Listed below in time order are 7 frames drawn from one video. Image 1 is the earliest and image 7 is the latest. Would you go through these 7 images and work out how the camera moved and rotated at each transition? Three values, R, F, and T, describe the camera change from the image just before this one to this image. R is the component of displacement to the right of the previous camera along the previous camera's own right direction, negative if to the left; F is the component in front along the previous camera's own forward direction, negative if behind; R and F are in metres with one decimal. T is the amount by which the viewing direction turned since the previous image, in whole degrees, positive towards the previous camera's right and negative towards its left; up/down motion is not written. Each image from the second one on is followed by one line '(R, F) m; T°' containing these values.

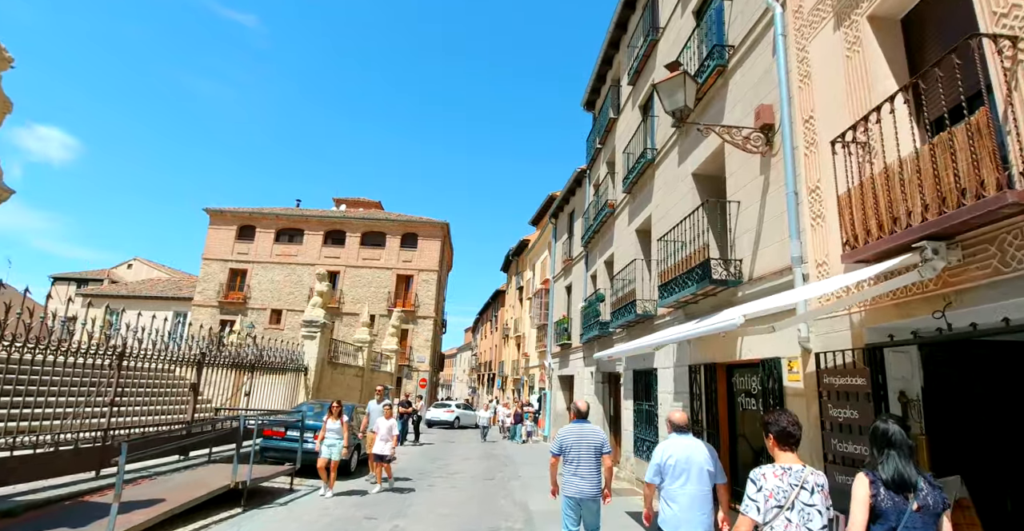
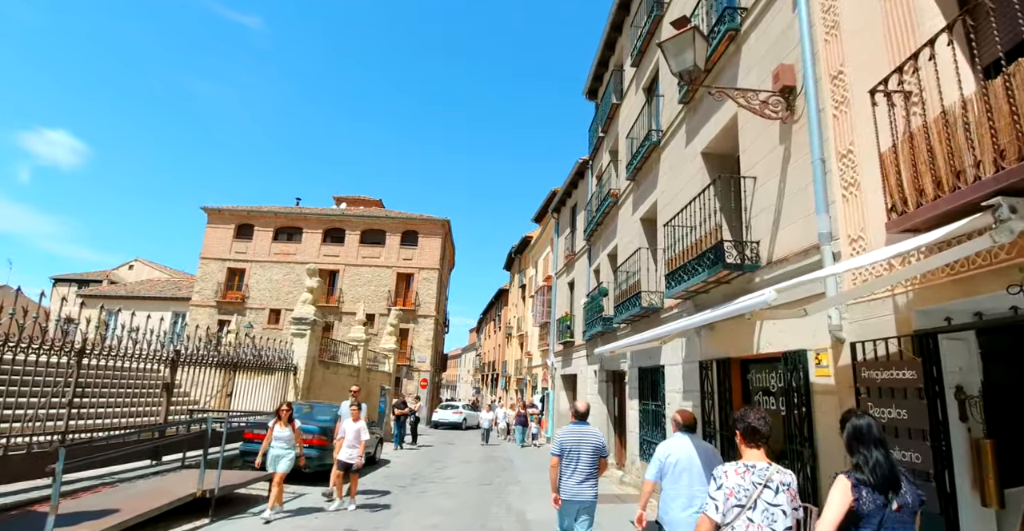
(+0.2, +0.7) m; -1°
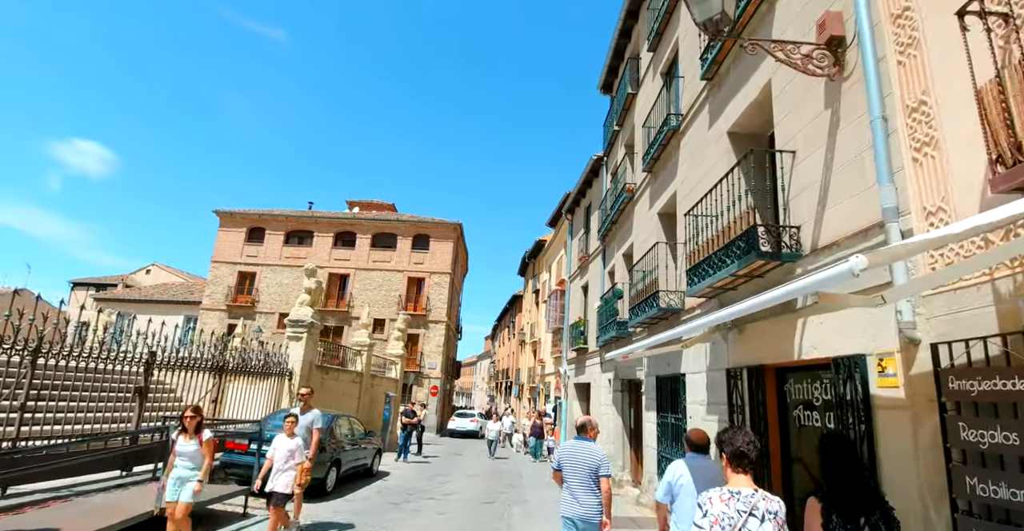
(+0.2, +0.9) m; -2°
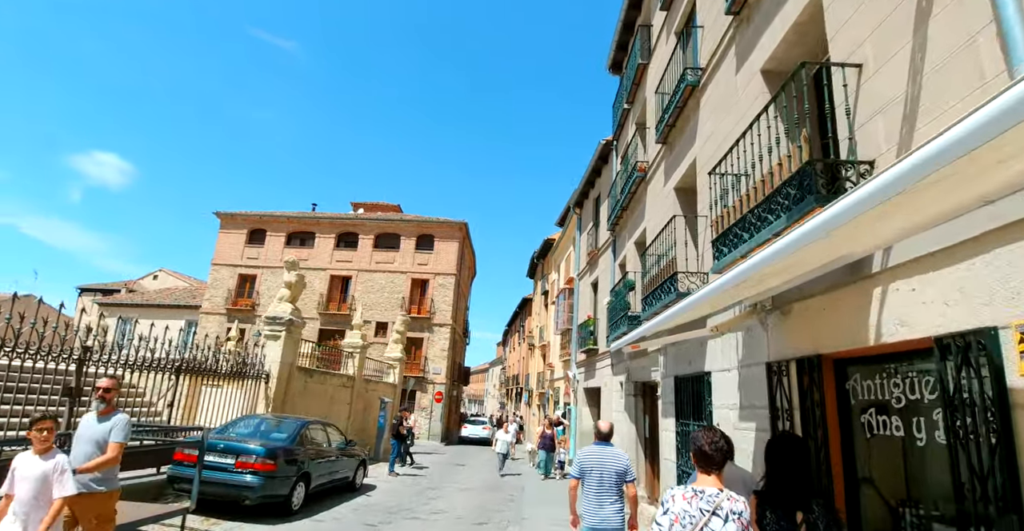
(+0.3, +1.3) m; -1°
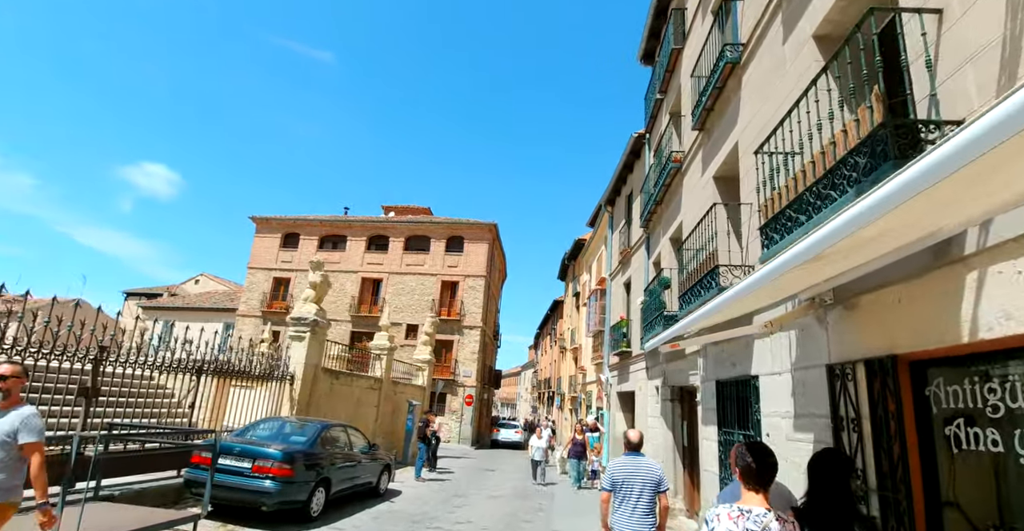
(+0.1, +0.5) m; -3°
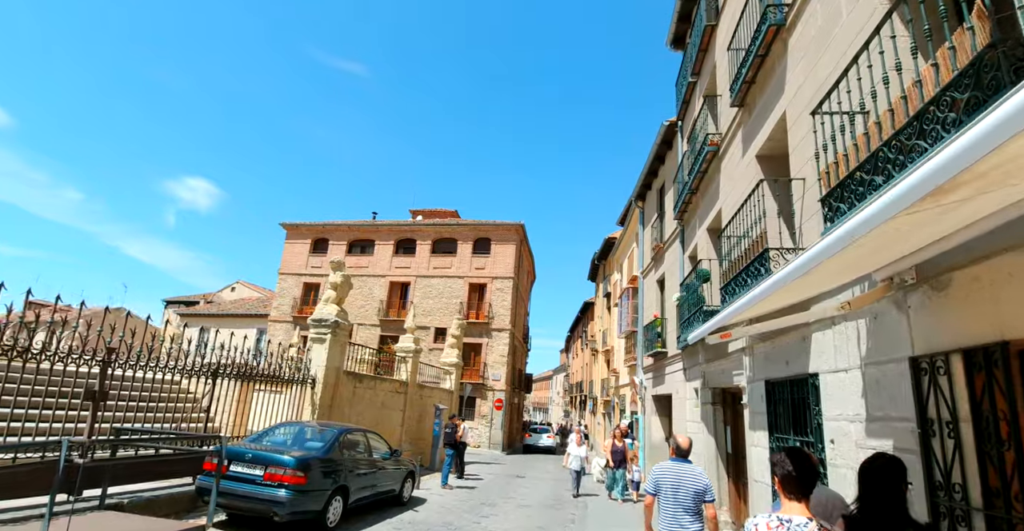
(+0.1, +0.6) m; -3°
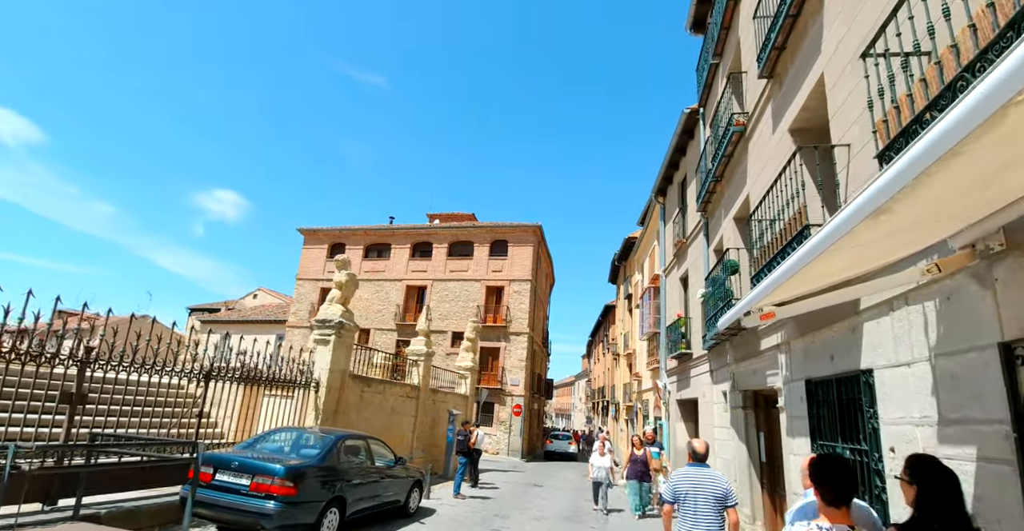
(+0.2, +0.7) m; -2°
